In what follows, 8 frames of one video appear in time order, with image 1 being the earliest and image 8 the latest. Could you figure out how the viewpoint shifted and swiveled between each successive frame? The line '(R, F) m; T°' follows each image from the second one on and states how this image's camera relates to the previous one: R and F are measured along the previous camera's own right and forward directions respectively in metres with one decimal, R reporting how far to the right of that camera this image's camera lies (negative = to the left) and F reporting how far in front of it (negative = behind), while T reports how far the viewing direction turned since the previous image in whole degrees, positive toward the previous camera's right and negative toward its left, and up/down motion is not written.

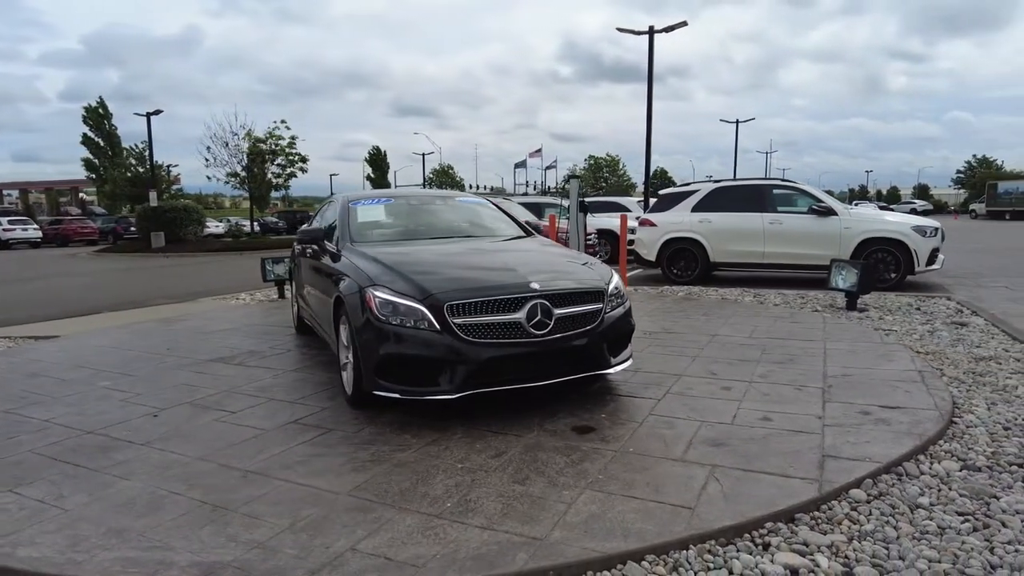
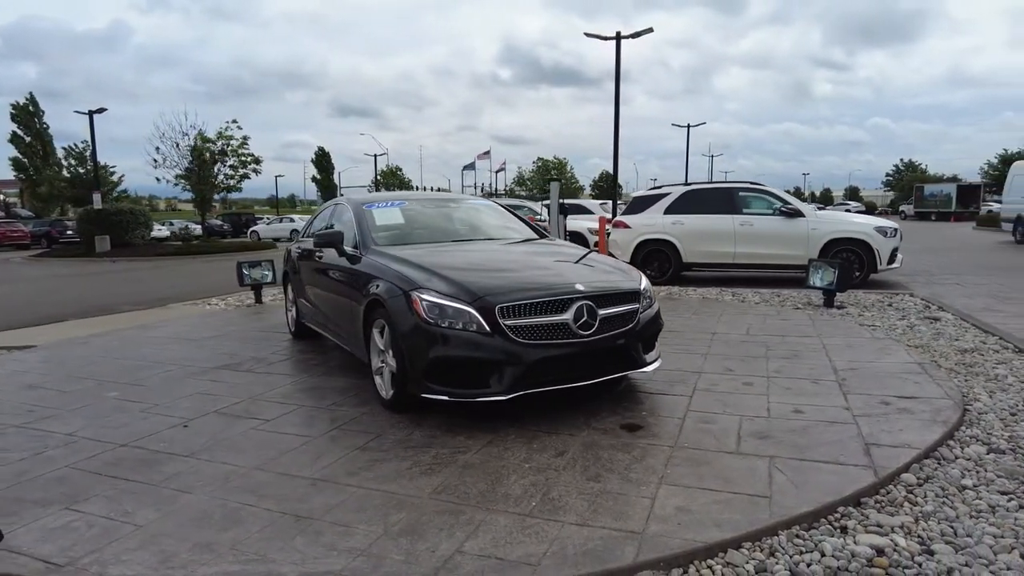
(-0.7, 0.0) m; +5°
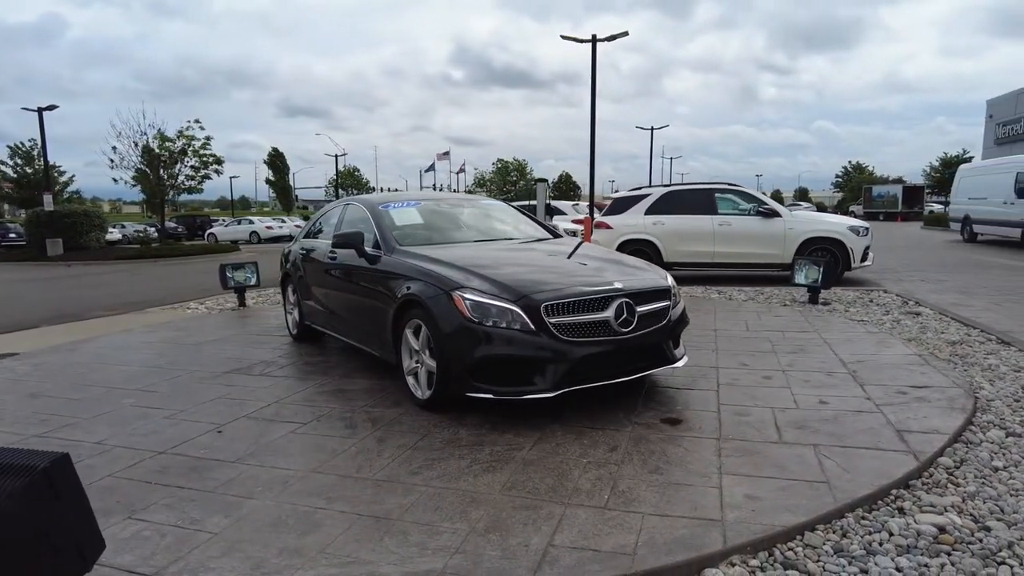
(-0.6, 0.0) m; +4°
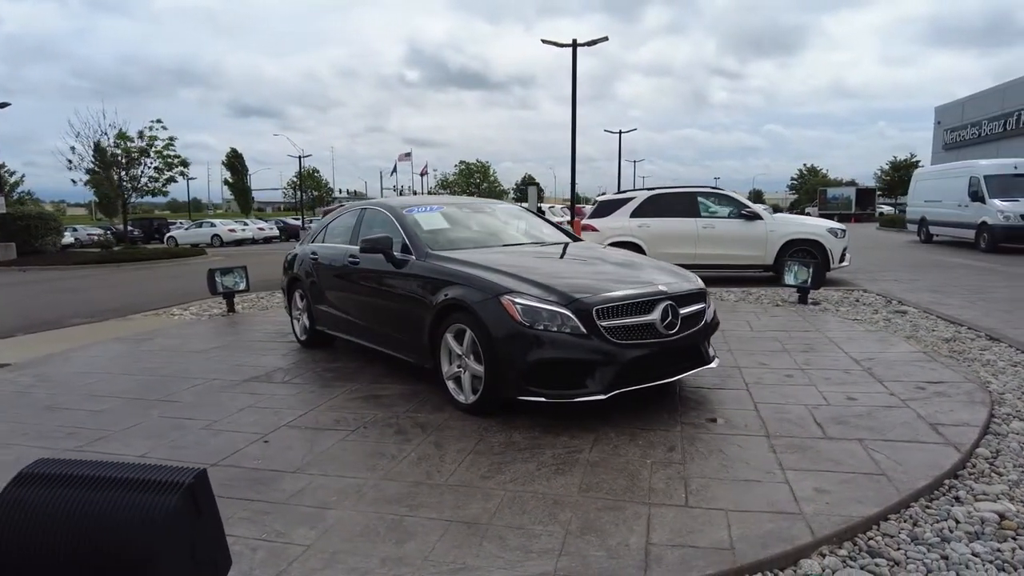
(-0.6, 0.0) m; +4°
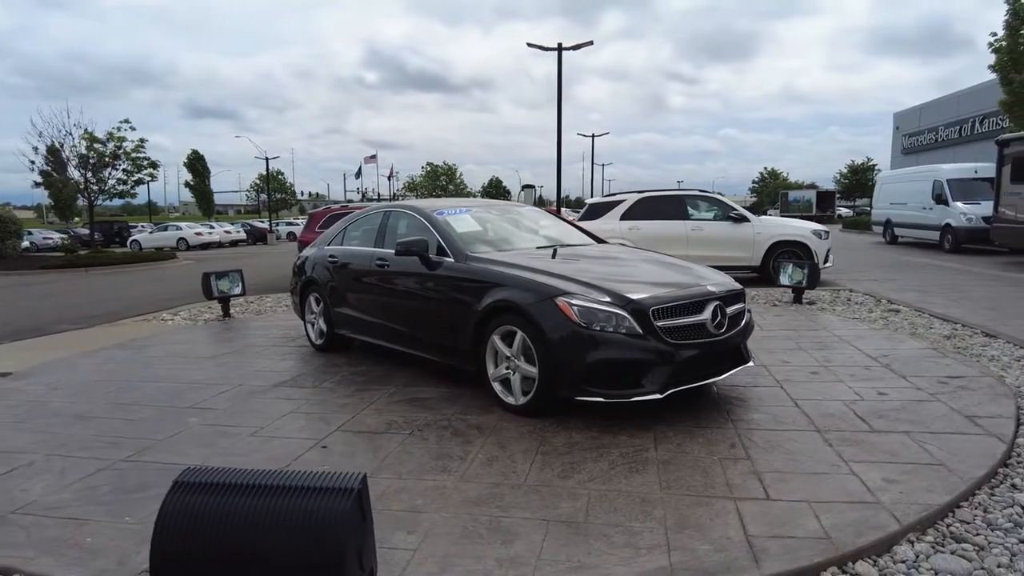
(-0.7, 0.0) m; +4°
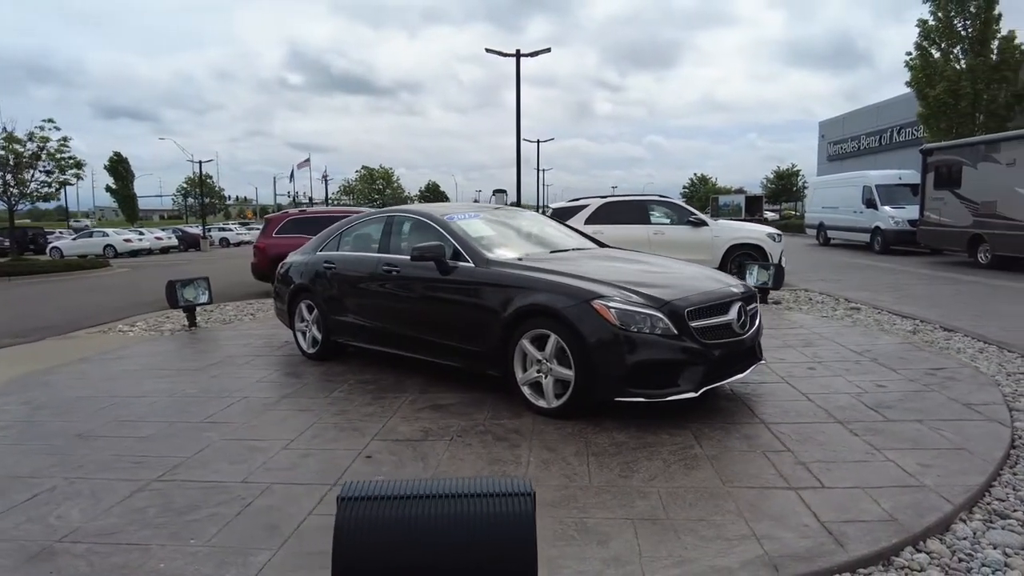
(-0.7, 0.0) m; +6°
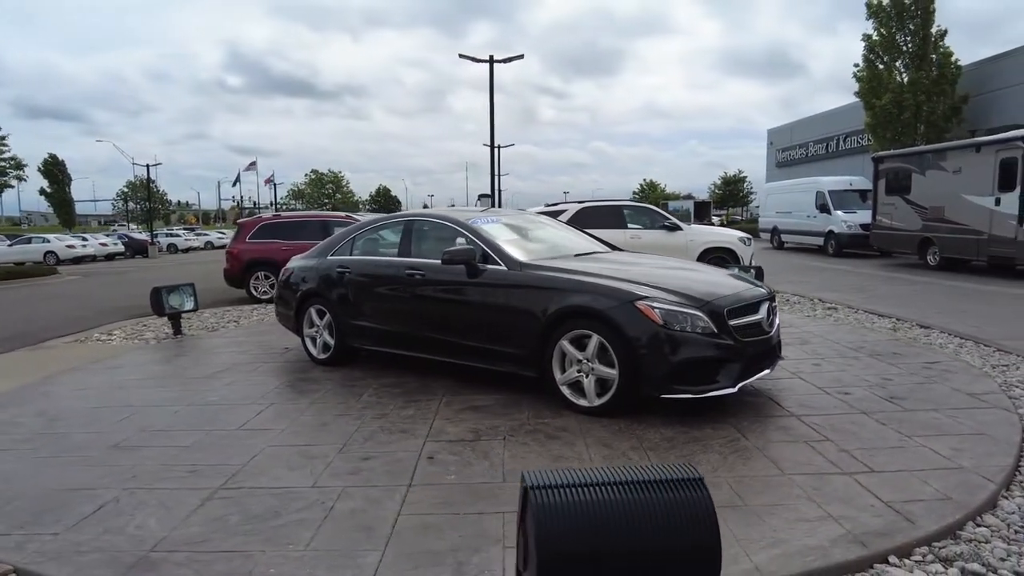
(-0.7, -0.1) m; +5°
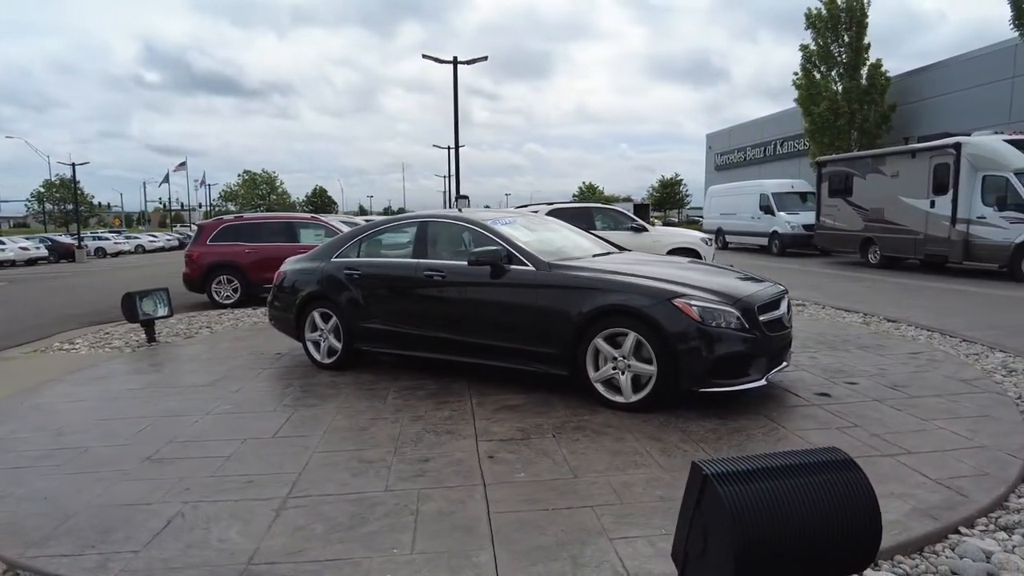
(-0.8, 0.0) m; +6°
